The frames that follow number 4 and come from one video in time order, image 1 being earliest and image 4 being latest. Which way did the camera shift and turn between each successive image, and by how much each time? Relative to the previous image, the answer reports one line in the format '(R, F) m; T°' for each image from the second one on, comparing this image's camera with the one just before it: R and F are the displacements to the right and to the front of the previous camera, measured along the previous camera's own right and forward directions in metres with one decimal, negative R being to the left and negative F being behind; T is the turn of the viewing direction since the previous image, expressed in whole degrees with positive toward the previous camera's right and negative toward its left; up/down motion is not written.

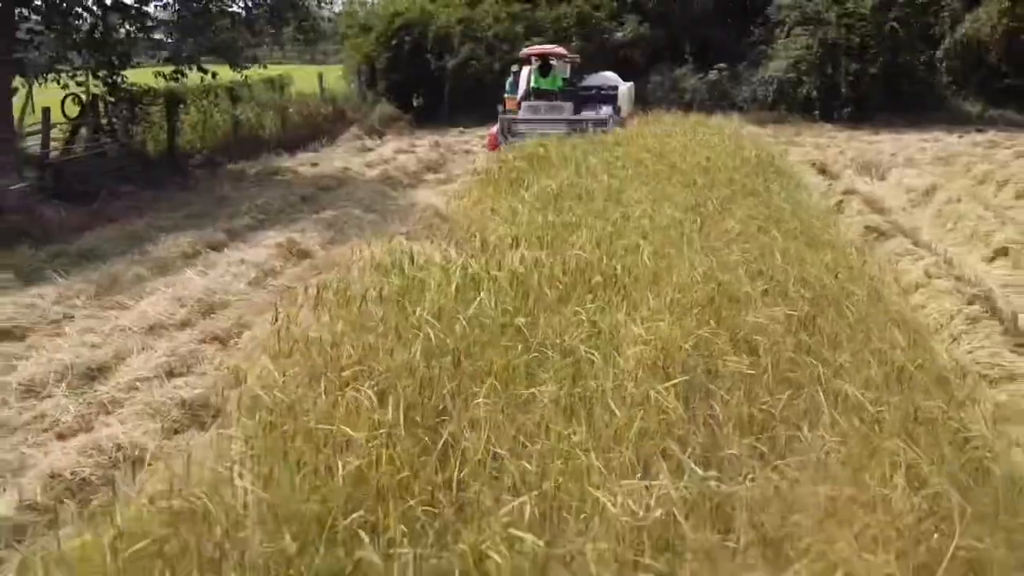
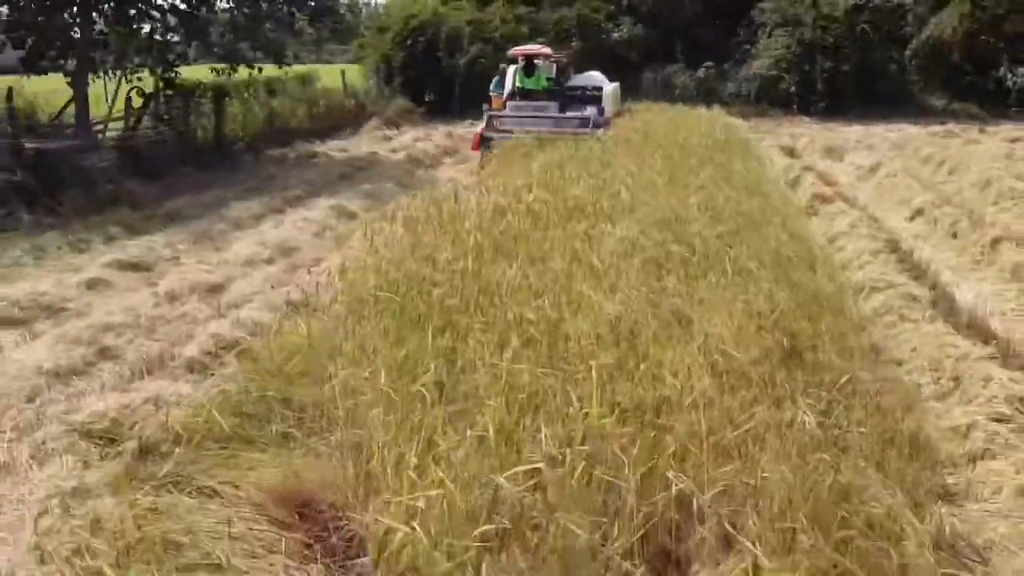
(-0.1, -1.5) m; 0°
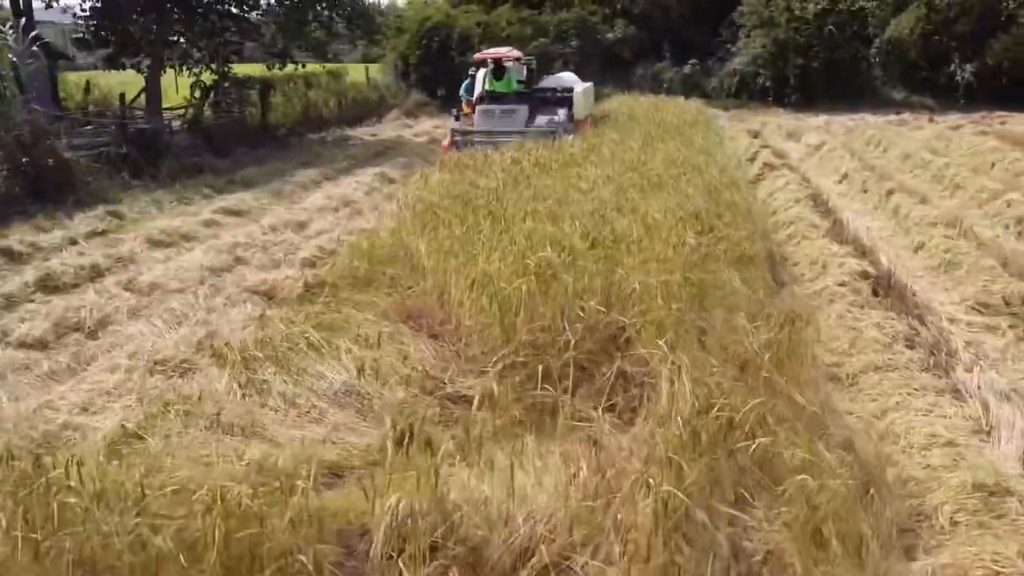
(-0.1, -2.0) m; 0°
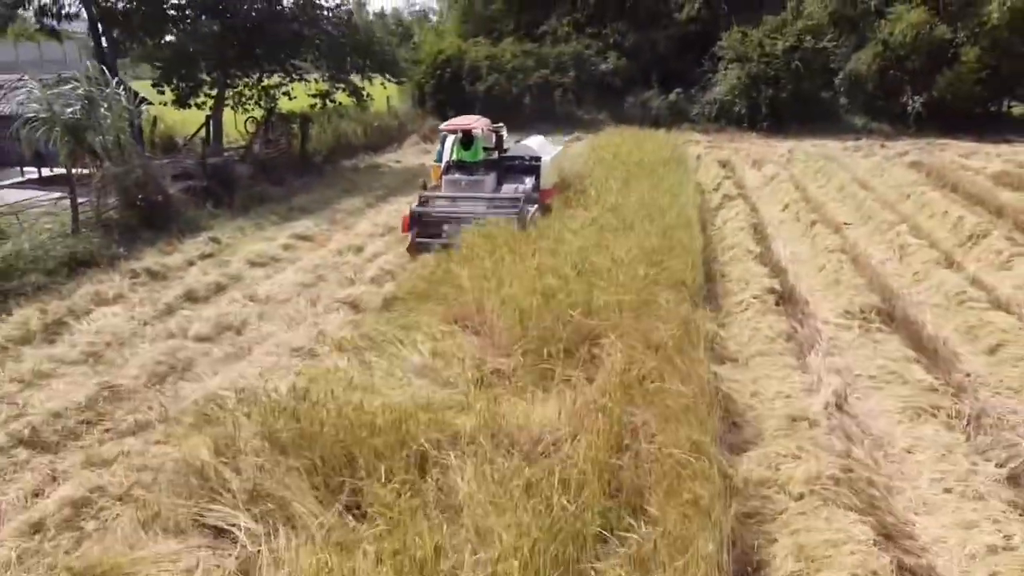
(-0.1, -2.4) m; 0°
